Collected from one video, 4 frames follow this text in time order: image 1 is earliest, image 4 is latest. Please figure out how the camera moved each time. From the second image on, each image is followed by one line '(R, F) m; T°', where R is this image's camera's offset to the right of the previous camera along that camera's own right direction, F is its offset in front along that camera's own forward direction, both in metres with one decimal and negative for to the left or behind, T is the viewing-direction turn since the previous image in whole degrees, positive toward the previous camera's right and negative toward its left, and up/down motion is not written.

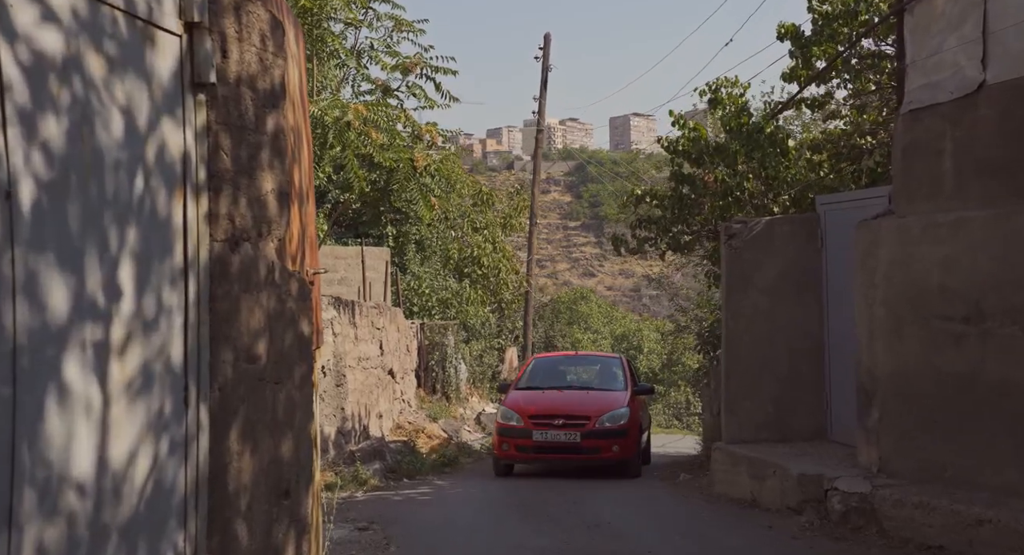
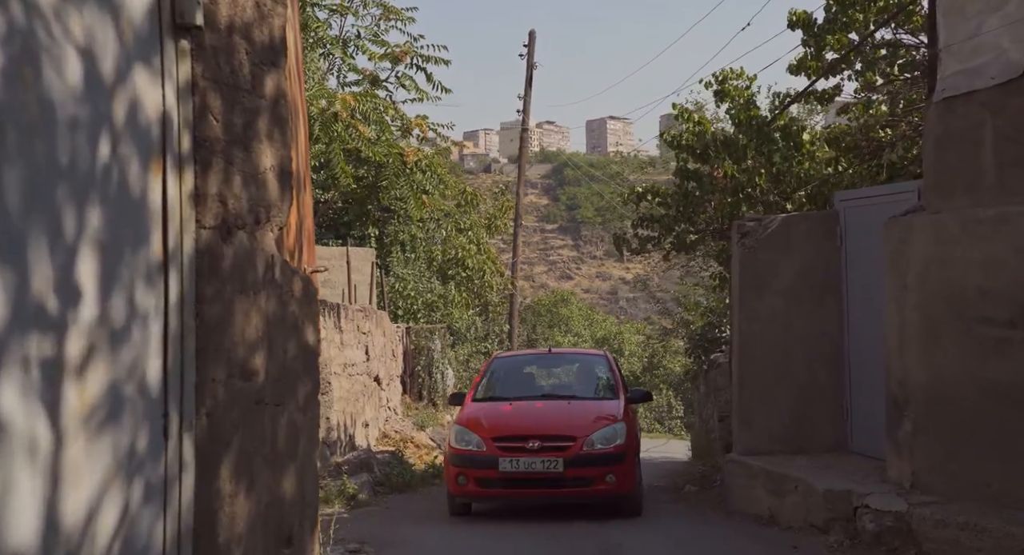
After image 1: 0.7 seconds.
(-0.2, +0.7) m; +1°
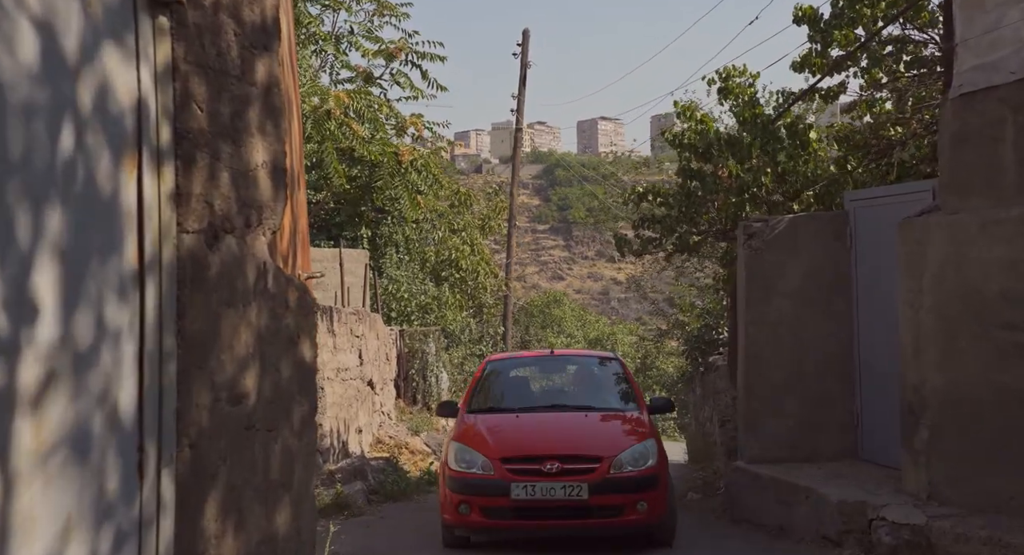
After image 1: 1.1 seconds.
(-0.1, +0.3) m; 0°
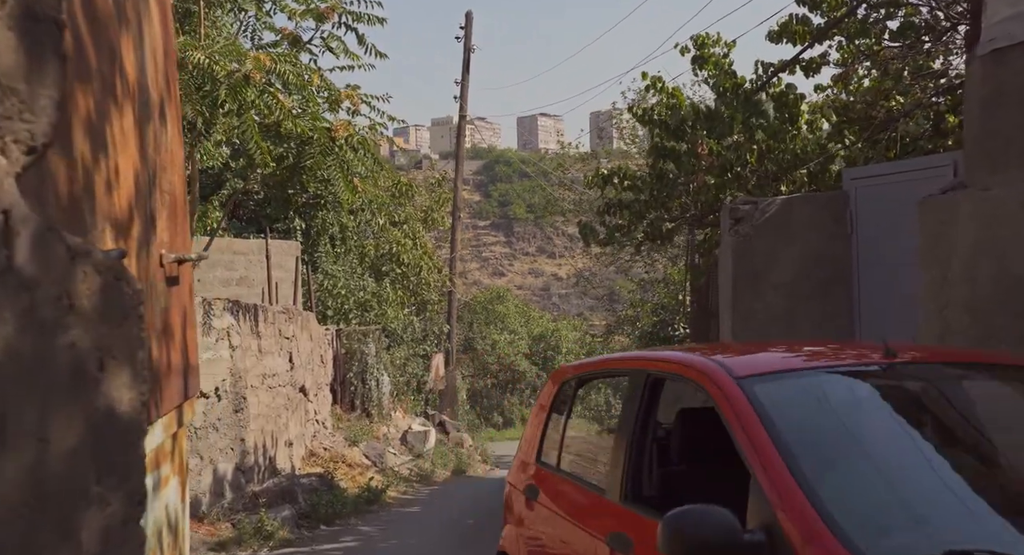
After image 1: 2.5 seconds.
(-0.1, +1.4) m; +3°
